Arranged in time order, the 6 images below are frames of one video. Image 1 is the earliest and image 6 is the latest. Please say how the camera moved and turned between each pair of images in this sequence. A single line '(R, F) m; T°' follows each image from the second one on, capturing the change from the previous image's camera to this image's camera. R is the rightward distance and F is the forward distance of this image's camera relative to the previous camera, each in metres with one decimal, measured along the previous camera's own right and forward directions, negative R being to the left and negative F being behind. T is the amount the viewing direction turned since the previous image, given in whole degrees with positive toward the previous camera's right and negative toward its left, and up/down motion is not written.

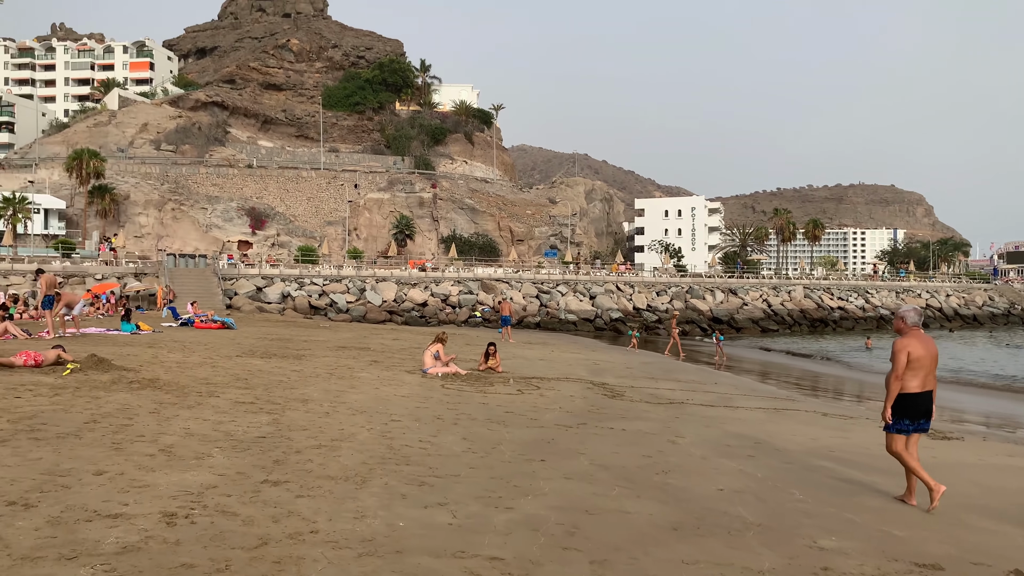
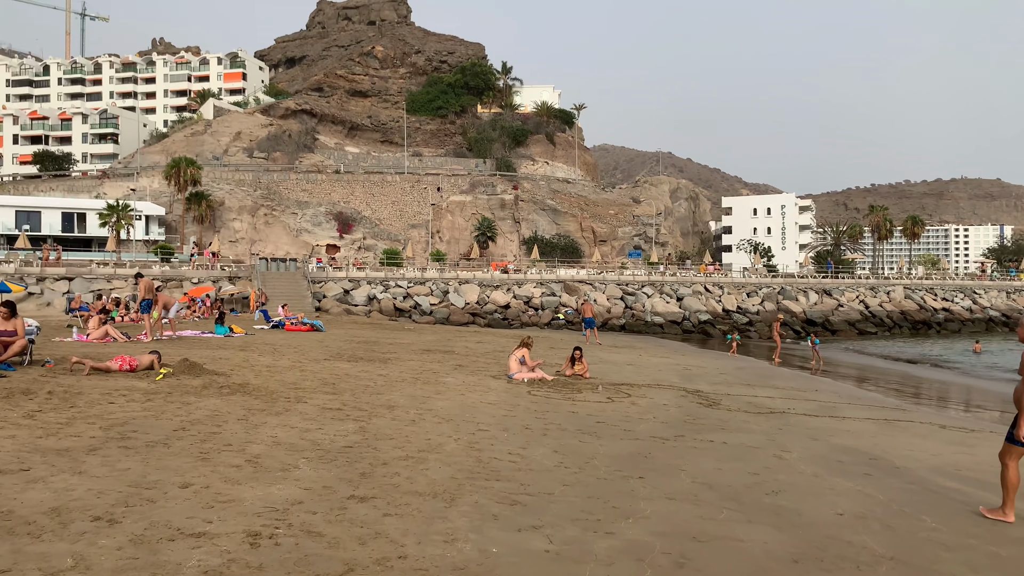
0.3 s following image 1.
(-0.1, +0.4) m; -6°
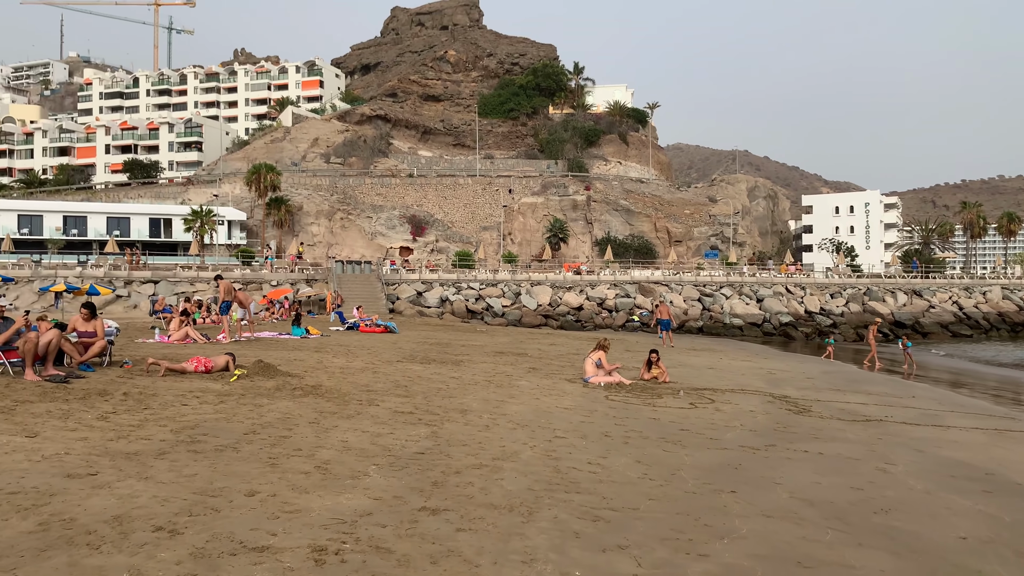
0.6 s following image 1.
(-0.1, +0.4) m; -5°
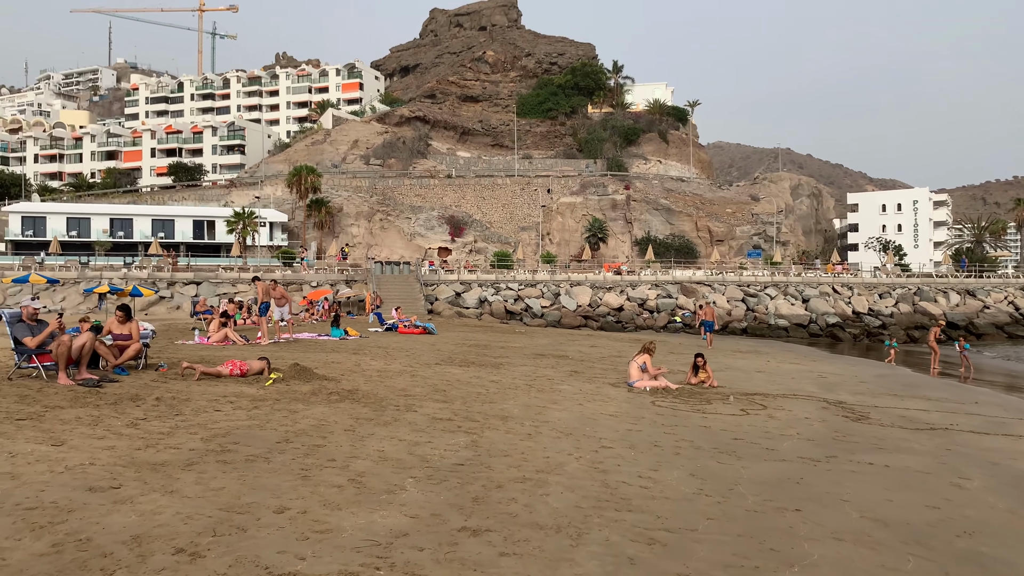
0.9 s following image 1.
(0.0, +0.4) m; -3°
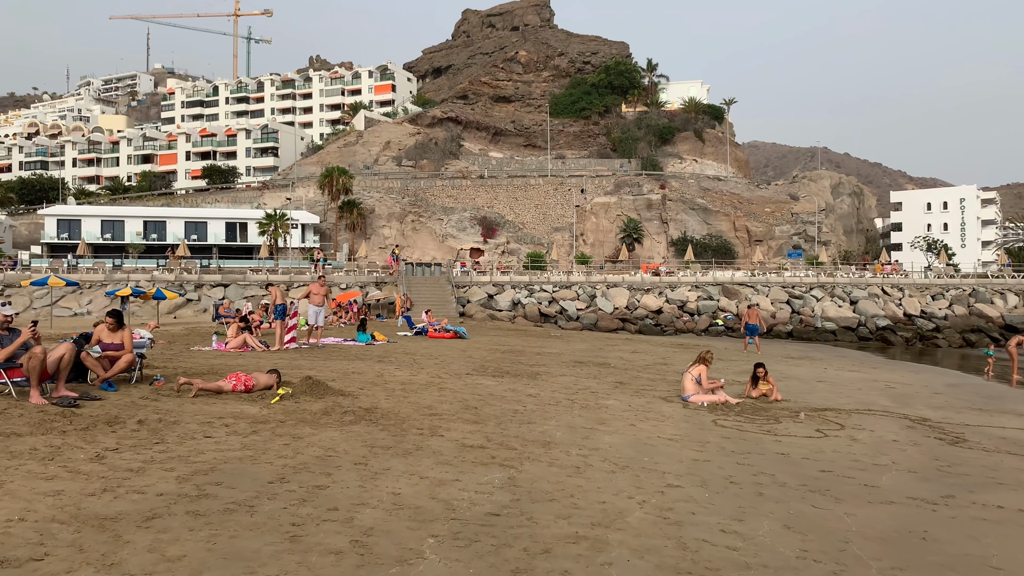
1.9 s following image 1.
(-0.1, +1.2) m; -2°
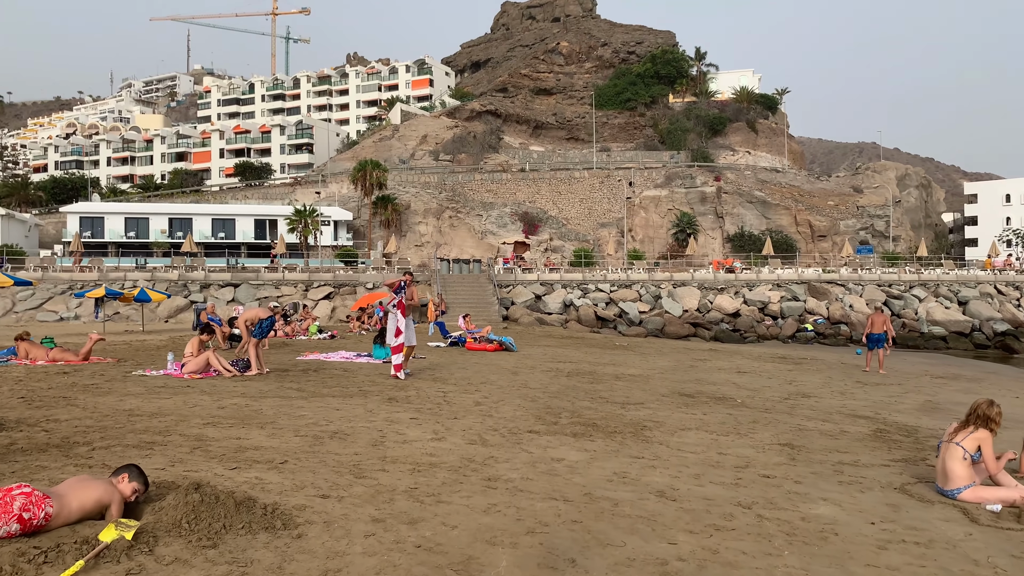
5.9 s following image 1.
(-0.5, +4.8) m; -3°
